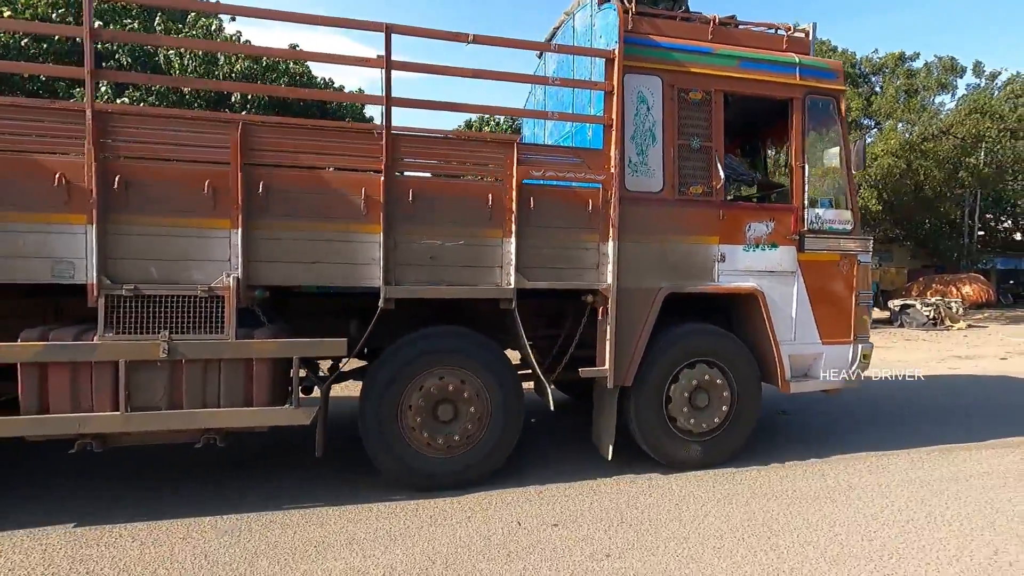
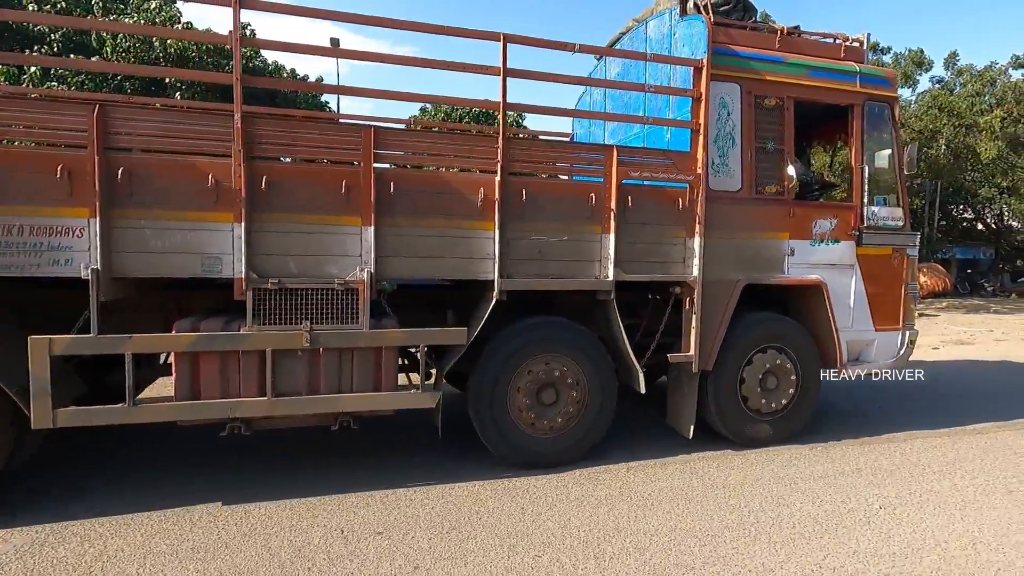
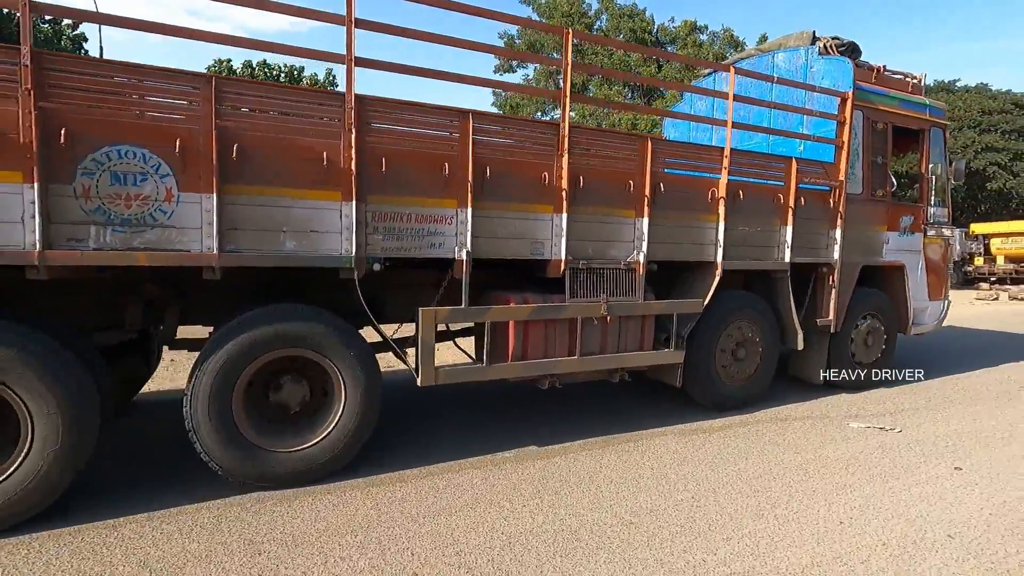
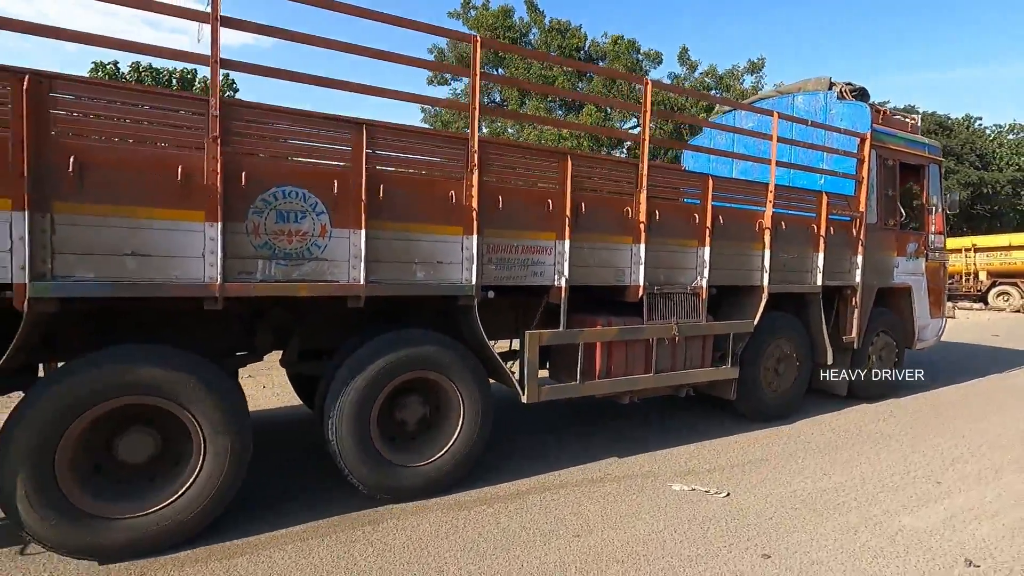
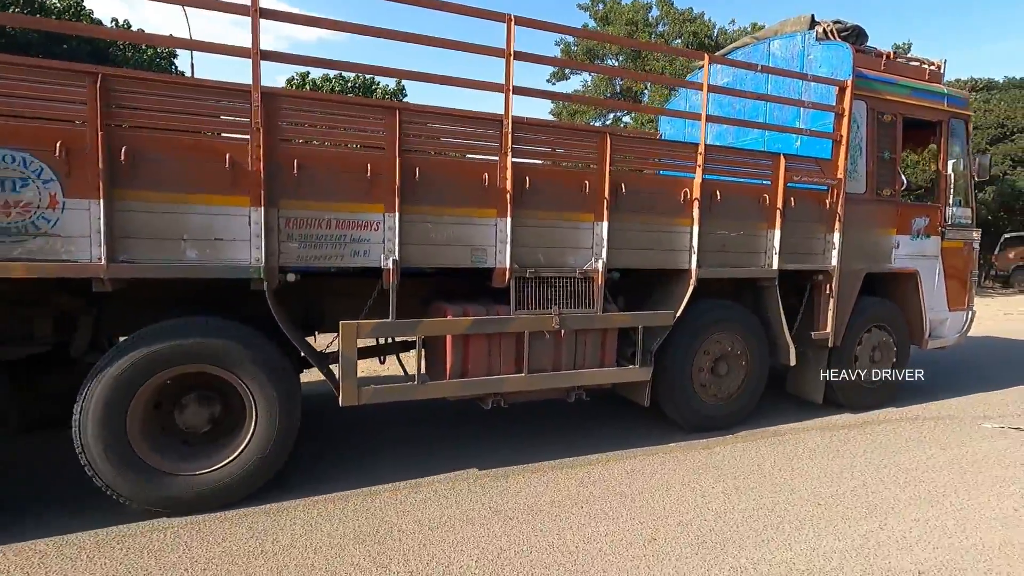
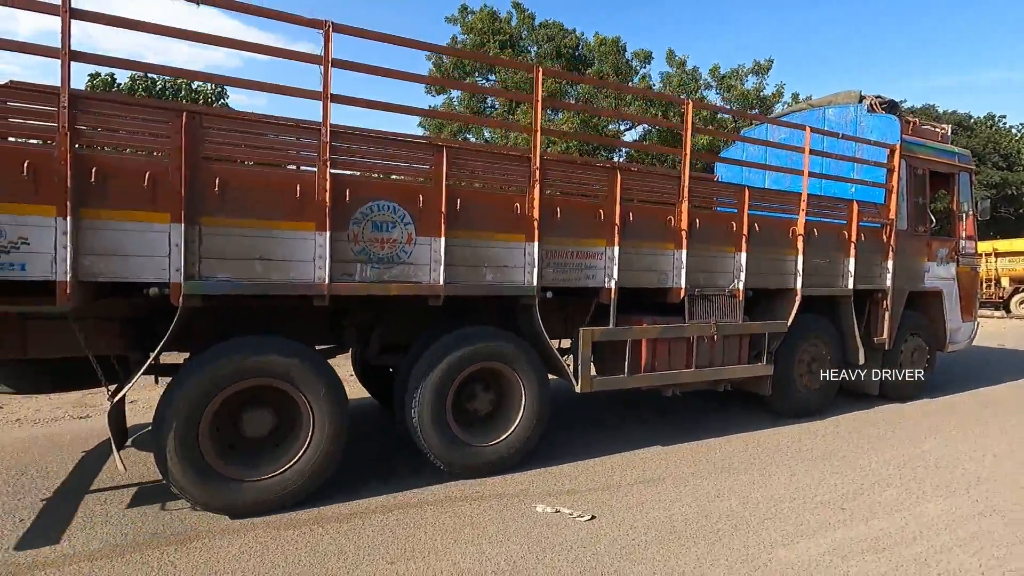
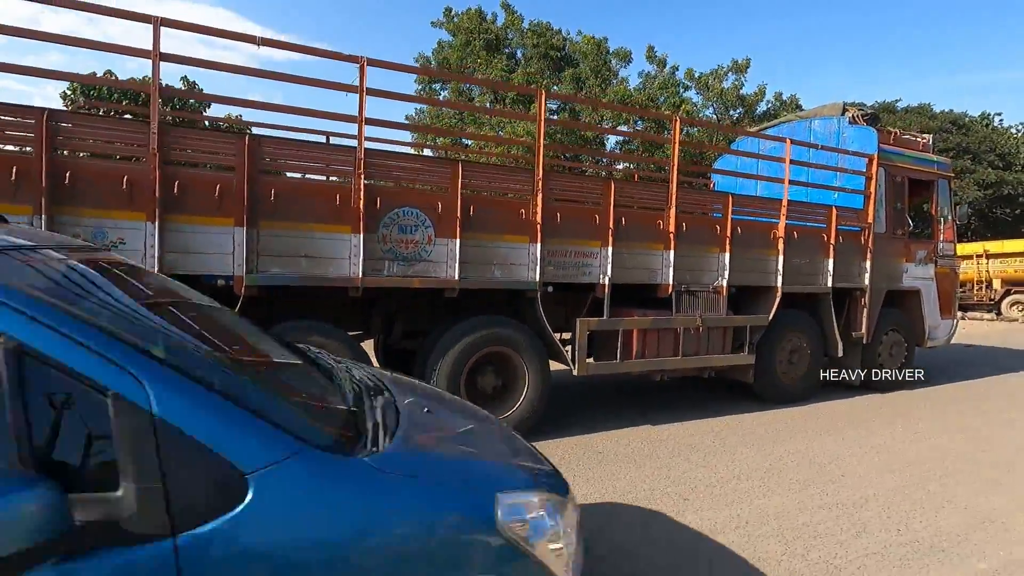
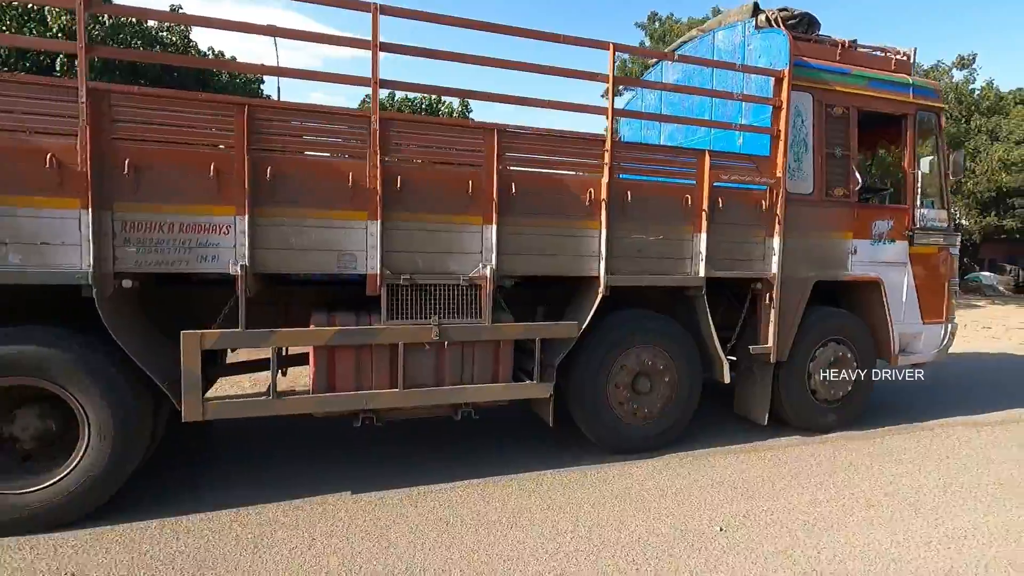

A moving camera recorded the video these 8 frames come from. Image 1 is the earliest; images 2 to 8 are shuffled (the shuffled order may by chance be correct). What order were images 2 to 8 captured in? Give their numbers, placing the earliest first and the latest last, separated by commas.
2, 8, 5, 3, 4, 6, 7
